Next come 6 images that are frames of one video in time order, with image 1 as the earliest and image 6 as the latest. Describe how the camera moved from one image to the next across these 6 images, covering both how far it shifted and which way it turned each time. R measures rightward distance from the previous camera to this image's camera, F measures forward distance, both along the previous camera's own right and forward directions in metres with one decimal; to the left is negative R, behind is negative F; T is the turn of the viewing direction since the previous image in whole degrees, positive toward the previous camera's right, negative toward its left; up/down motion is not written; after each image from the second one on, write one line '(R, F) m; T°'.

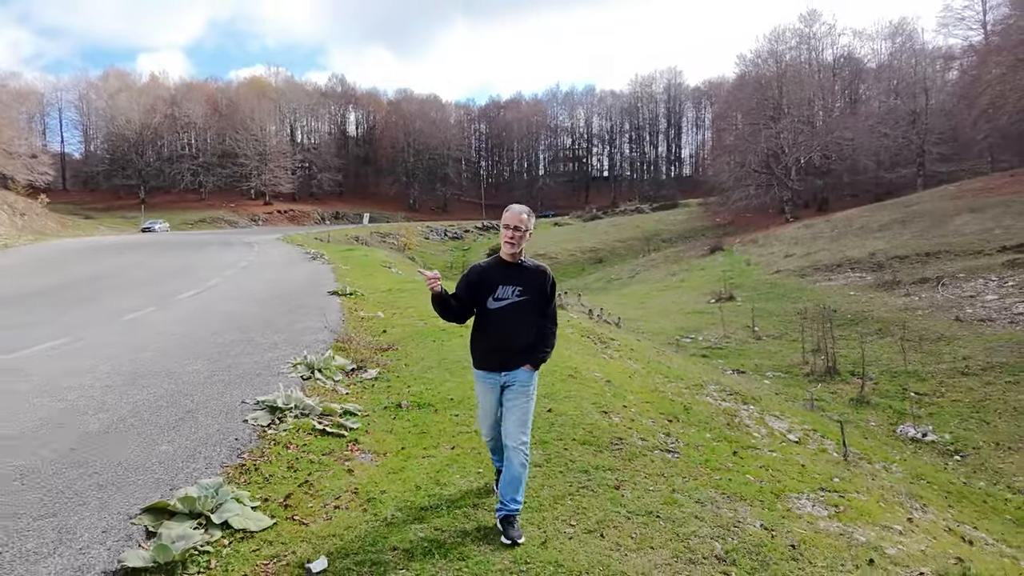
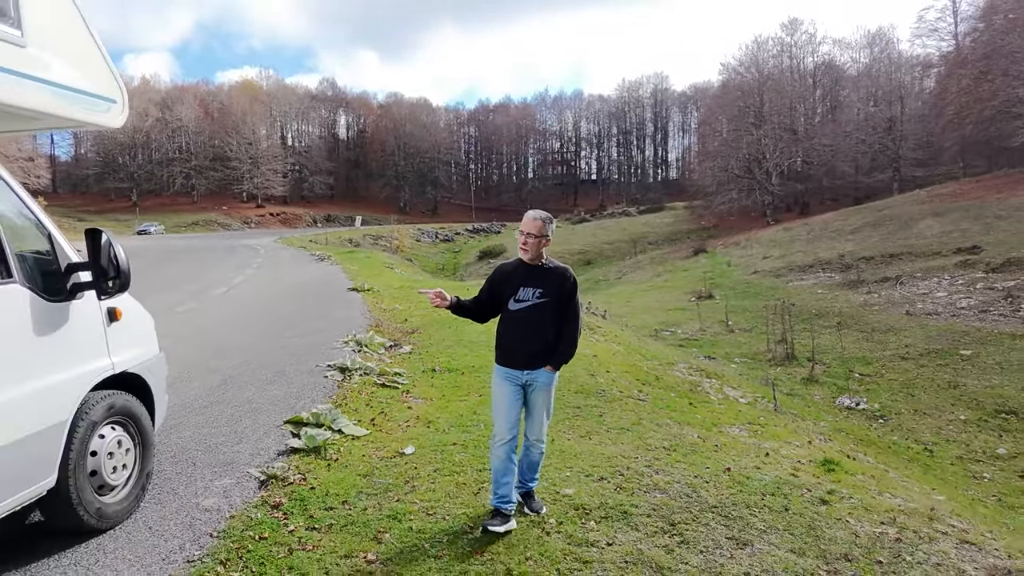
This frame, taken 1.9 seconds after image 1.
(-0.3, -2.1) m; +1°
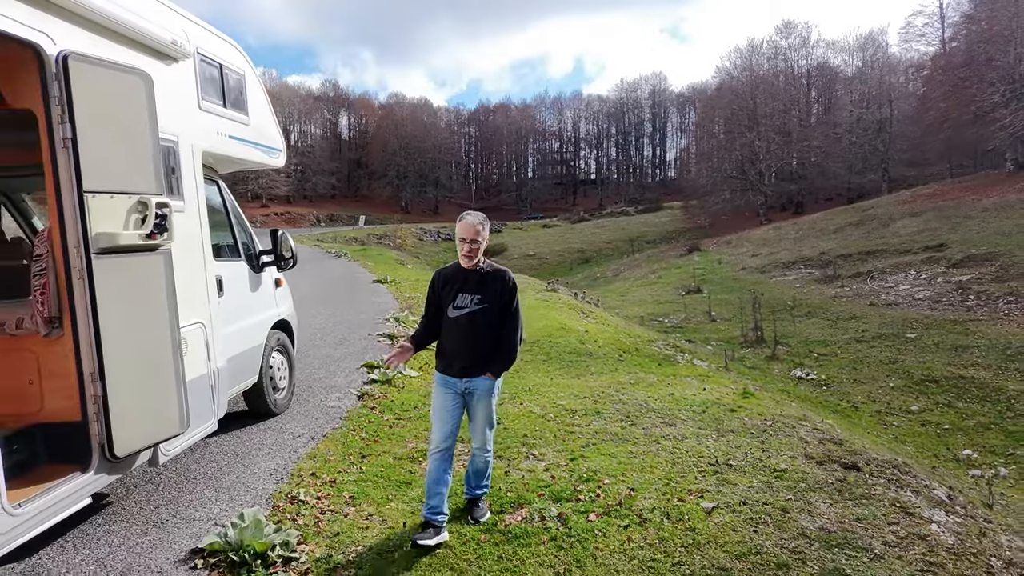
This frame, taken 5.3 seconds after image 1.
(-0.2, -2.5) m; 0°
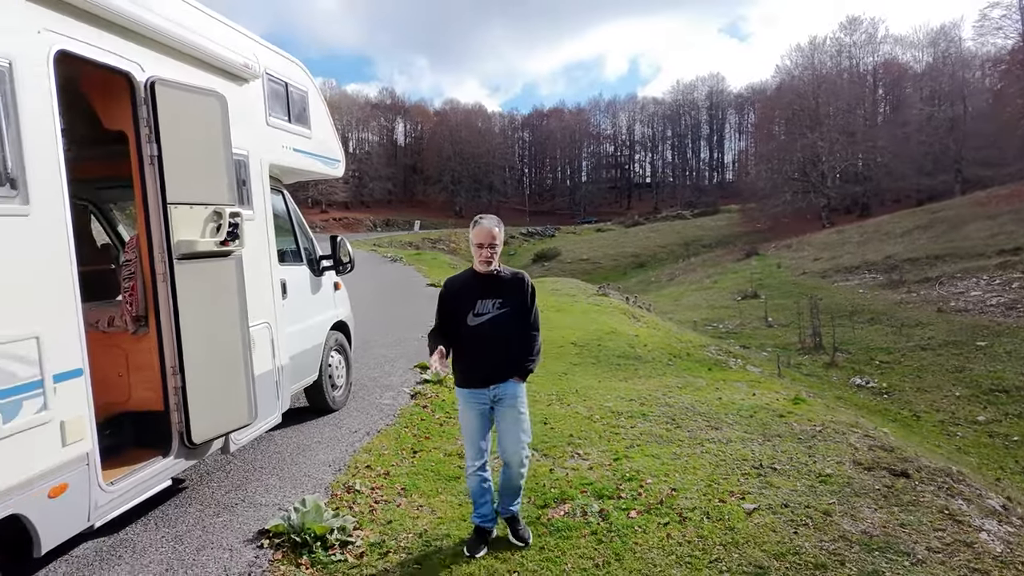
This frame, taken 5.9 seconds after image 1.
(+0.1, -0.2) m; -5°
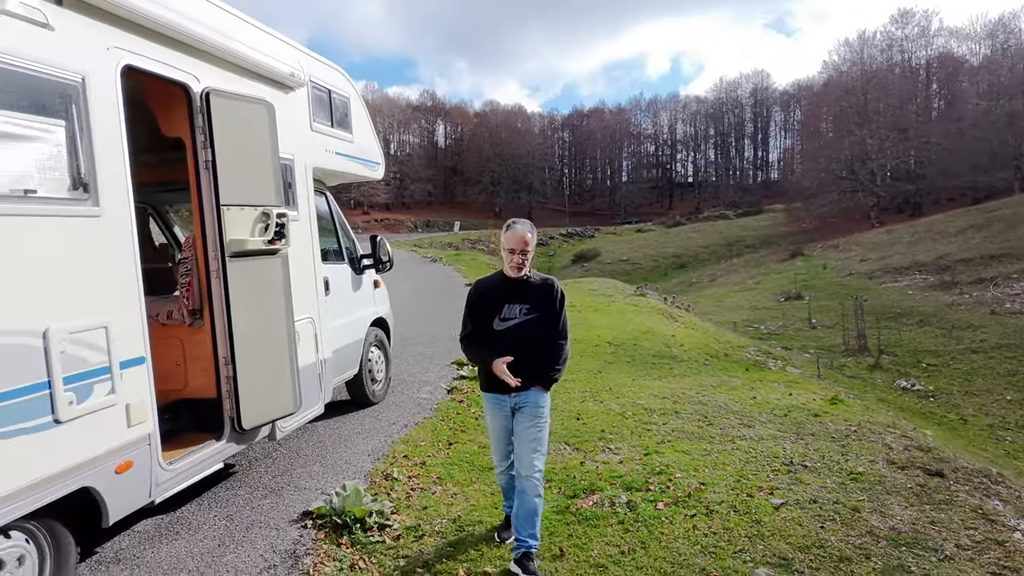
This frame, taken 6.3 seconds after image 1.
(+0.1, -0.2) m; -4°
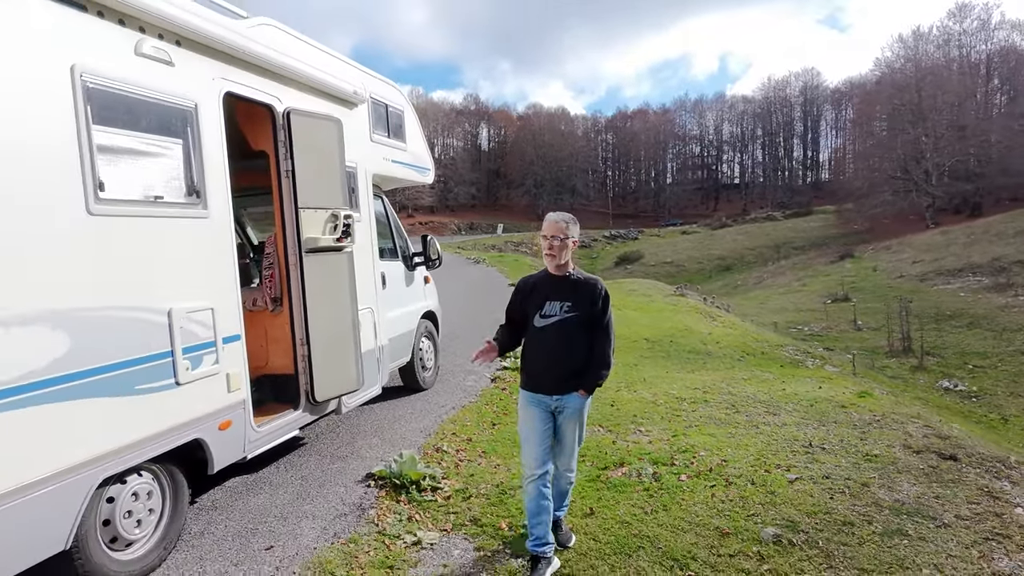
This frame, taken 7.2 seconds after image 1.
(0.0, -0.6) m; -4°
